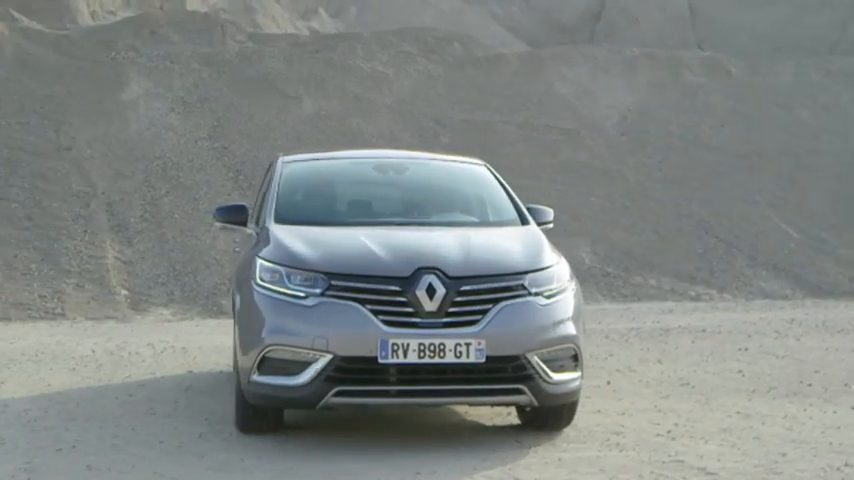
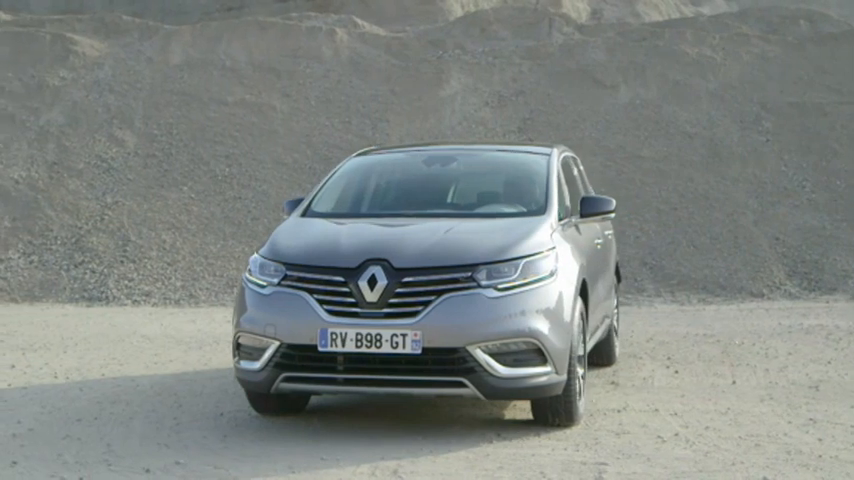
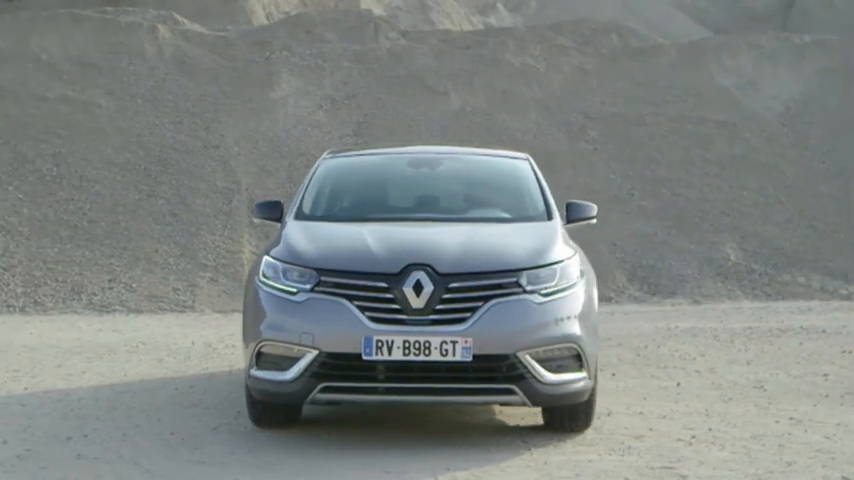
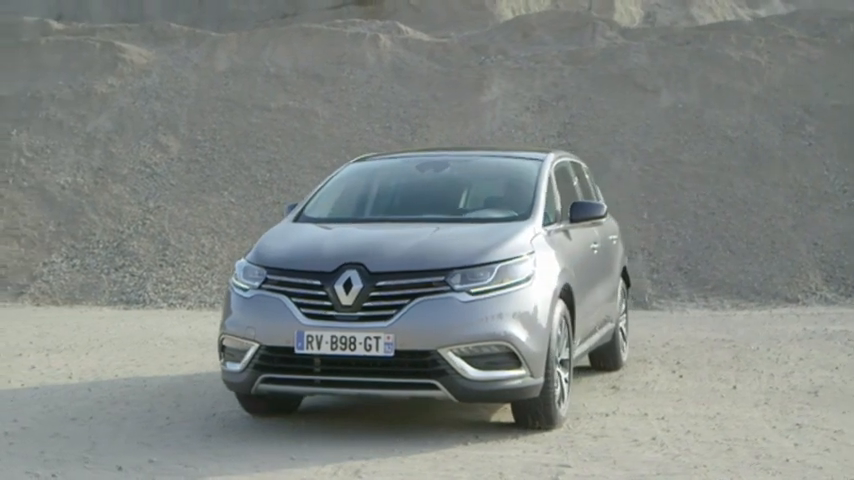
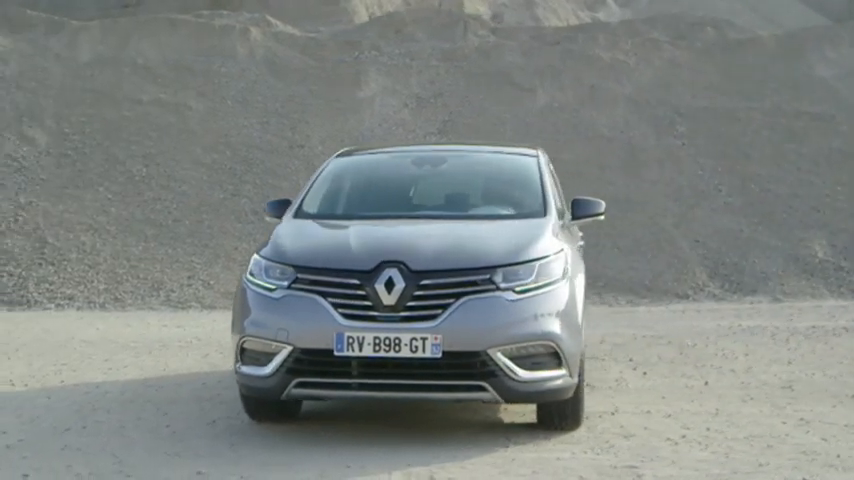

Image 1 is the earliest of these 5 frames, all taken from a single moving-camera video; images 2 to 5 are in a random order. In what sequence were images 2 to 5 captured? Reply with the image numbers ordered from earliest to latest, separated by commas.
3, 5, 2, 4
